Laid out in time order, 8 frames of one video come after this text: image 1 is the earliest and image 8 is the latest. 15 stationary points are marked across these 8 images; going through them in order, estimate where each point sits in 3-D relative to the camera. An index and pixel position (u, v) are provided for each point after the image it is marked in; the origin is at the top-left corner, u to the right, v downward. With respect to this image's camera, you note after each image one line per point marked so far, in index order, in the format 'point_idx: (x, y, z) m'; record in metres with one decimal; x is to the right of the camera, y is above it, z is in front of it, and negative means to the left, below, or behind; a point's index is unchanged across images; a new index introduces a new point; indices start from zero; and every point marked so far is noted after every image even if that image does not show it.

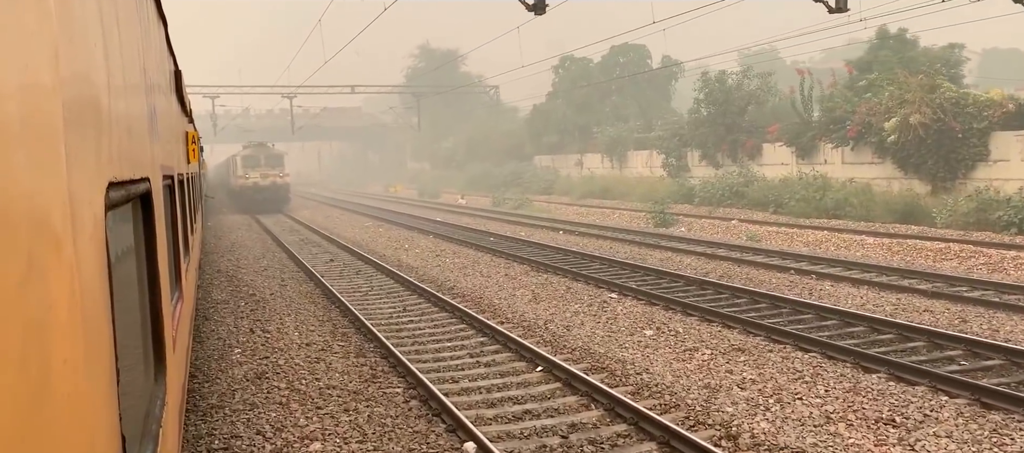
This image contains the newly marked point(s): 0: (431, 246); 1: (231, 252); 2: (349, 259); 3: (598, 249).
0: (-1.8, -0.4, +17.5) m
1: (-6.1, -0.6, +17.9) m
2: (-3.2, -0.7, +16.1) m
3: (+1.7, -0.5, +16.0) m
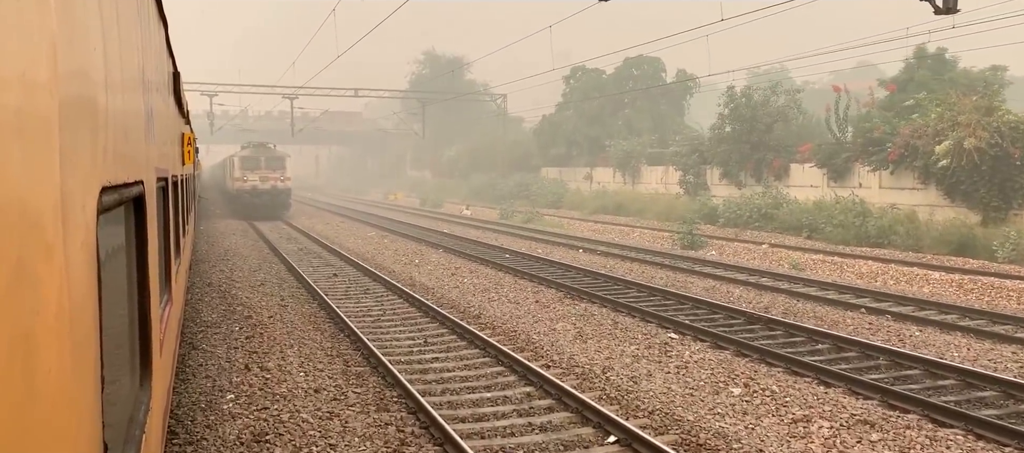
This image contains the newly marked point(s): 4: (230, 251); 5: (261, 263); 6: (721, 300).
0: (-1.4, -0.7, +16.0) m
1: (-5.7, -0.8, +16.4) m
2: (-2.8, -0.9, +14.6) m
3: (+2.1, -0.9, +14.6) m
4: (-6.5, -0.6, +18.7) m
5: (-5.2, -0.7, +16.6) m
6: (+3.0, -1.1, +11.7) m
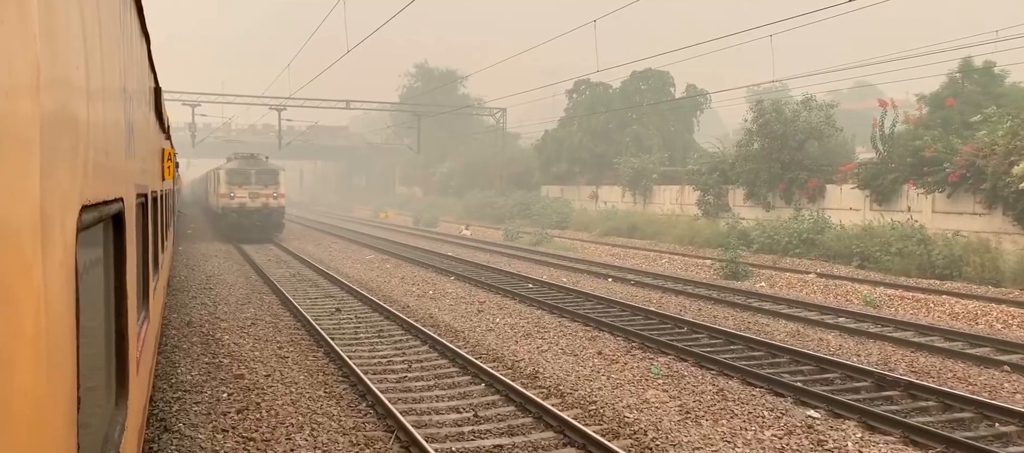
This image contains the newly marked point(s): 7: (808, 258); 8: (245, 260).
0: (-0.9, -1.2, +13.8) m
1: (-5.2, -1.2, +14.1) m
2: (-2.3, -1.3, +12.4) m
3: (+2.7, -1.3, +12.5) m
4: (-6.1, -1.0, +16.4) m
5: (-4.7, -1.2, +14.3) m
6: (+3.6, -1.5, +9.5) m
7: (+7.2, -0.8, +19.7) m
8: (-6.2, -0.8, +18.8) m
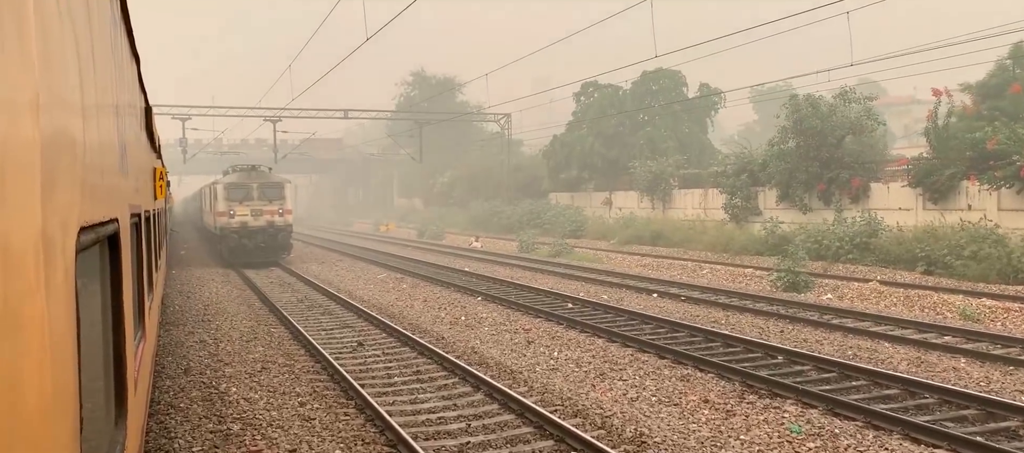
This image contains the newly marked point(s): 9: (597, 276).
0: (-0.2, -1.4, +12.0) m
1: (-4.6, -1.5, +12.2) m
2: (-1.6, -1.6, +10.6) m
3: (+3.3, -1.4, +10.7) m
4: (-5.4, -1.4, +14.5) m
5: (-4.0, -1.5, +12.5) m
6: (+4.3, -1.5, +7.8) m
7: (+7.8, -0.8, +17.9) m
8: (-5.6, -1.2, +16.9) m
9: (+2.0, -1.2, +19.3) m
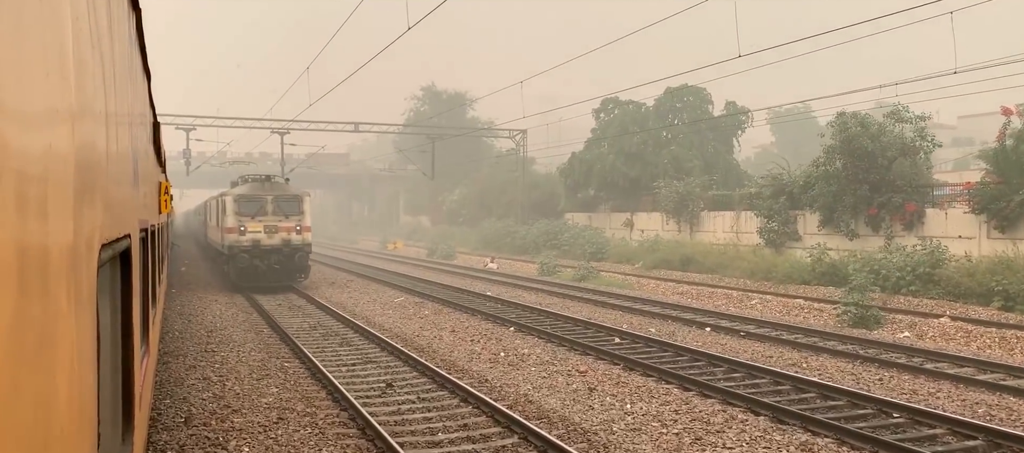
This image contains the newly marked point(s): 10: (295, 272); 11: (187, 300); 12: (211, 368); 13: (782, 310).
0: (+0.5, -1.7, +10.5) m
1: (-3.9, -1.8, +10.7) m
2: (-1.0, -1.8, +9.1) m
3: (+4.0, -1.8, +9.1) m
4: (-4.8, -1.7, +13.0) m
5: (-3.4, -1.8, +10.9) m
6: (+5.0, -1.8, +6.2) m
7: (+8.5, -1.4, +16.4) m
8: (-4.9, -1.6, +15.4) m
9: (+2.7, -1.7, +17.8) m
10: (-4.7, -0.9, +17.2) m
11: (-6.5, -1.4, +16.2) m
12: (-3.8, -1.8, +10.1) m
13: (+5.4, -1.6, +16.1) m
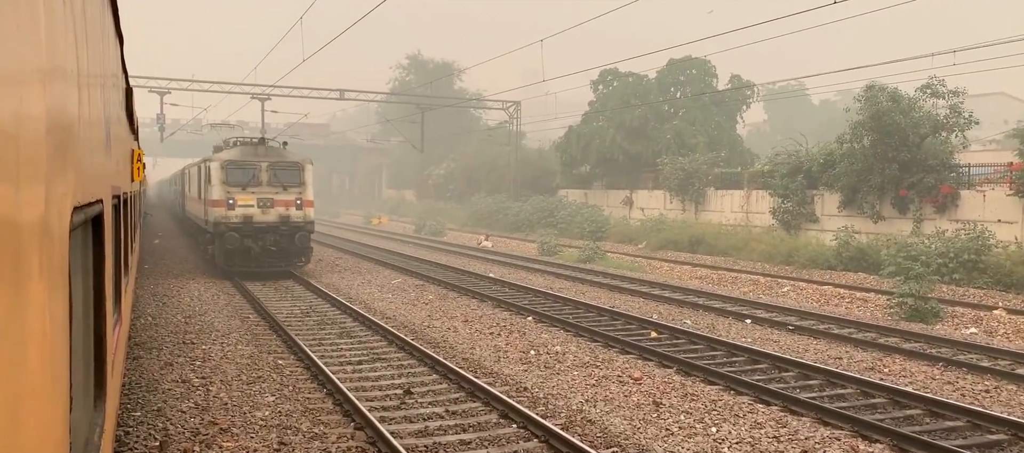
0: (+0.8, -1.5, +9.0) m
1: (-3.6, -1.5, +9.1) m
2: (-0.6, -1.6, +7.5) m
3: (+4.4, -1.6, +7.8) m
4: (-4.5, -1.3, +11.4) m
5: (-3.0, -1.5, +9.3) m
6: (+5.5, -1.8, +4.9) m
7: (+8.7, -1.1, +15.1) m
8: (-4.7, -1.1, +13.8) m
9: (+2.9, -1.3, +16.3) m
10: (-4.5, -0.4, +15.6) m
11: (-6.3, -0.9, +14.5) m
12: (-3.4, -1.5, +8.5) m
13: (+5.6, -1.3, +14.7) m
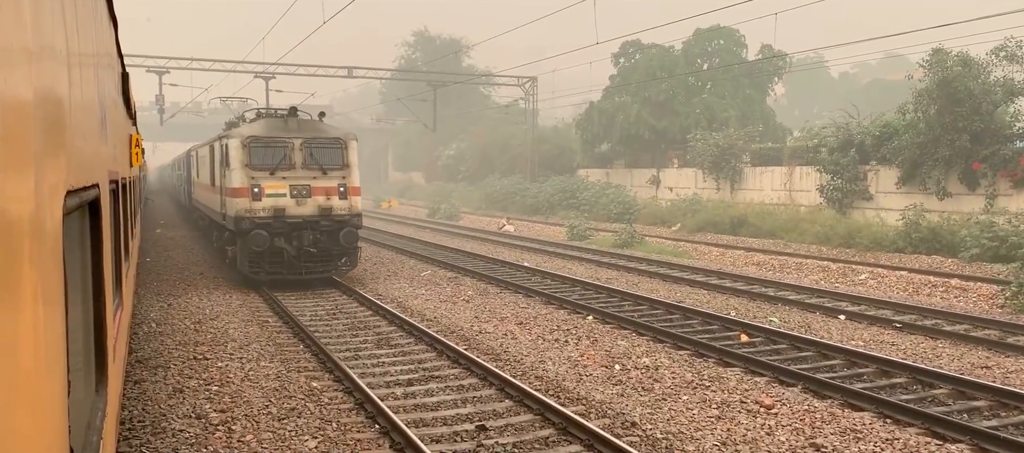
0: (+1.6, -1.3, +7.3) m
1: (-2.8, -1.4, +7.5) m
2: (+0.2, -1.5, +5.9) m
3: (+5.2, -1.5, +6.1) m
4: (-3.7, -1.2, +9.7) m
5: (-2.2, -1.4, +7.7) m
6: (+6.2, -1.7, +3.3) m
7: (+9.5, -0.8, +13.5) m
8: (-3.9, -1.0, +12.1) m
9: (+3.6, -1.0, +14.7) m
10: (-3.8, -0.2, +13.9) m
11: (-5.5, -0.8, +12.8) m
12: (-2.6, -1.4, +6.9) m
13: (+6.4, -1.0, +13.1) m
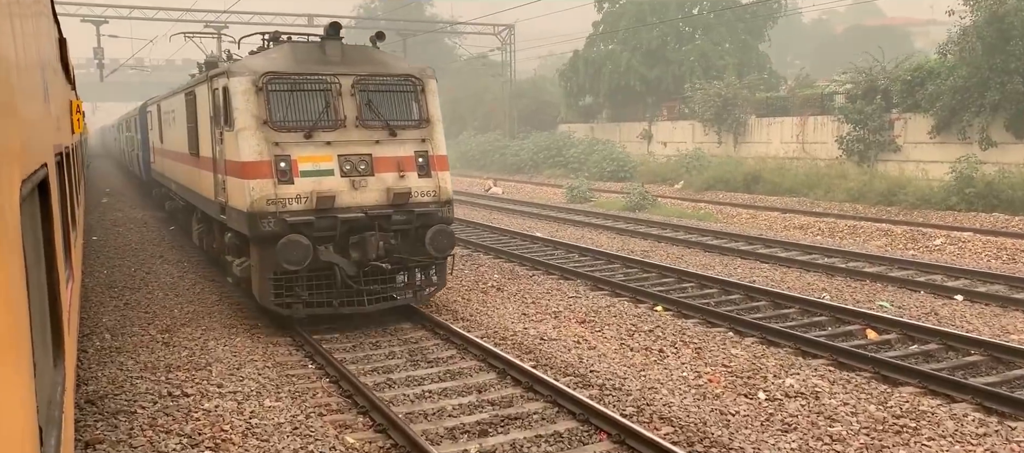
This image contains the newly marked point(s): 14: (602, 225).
0: (+2.4, -1.2, +5.3) m
1: (-2.0, -1.3, +5.2) m
2: (+1.1, -1.5, +3.8) m
3: (+6.0, -1.3, +4.3) m
4: (-3.1, -1.0, +7.4) m
5: (-1.5, -1.3, +5.5) m
6: (+7.2, -1.6, +1.5) m
7: (+9.8, -0.1, +11.8) m
8: (-3.4, -0.7, +9.7) m
9: (+3.9, -0.3, +12.7) m
10: (-3.4, +0.2, +11.5) m
11: (-5.1, -0.5, +10.3) m
12: (-1.8, -1.4, +4.6) m
13: (+6.8, -0.4, +11.3) m
14: (+1.7, 0.0, +15.7) m
